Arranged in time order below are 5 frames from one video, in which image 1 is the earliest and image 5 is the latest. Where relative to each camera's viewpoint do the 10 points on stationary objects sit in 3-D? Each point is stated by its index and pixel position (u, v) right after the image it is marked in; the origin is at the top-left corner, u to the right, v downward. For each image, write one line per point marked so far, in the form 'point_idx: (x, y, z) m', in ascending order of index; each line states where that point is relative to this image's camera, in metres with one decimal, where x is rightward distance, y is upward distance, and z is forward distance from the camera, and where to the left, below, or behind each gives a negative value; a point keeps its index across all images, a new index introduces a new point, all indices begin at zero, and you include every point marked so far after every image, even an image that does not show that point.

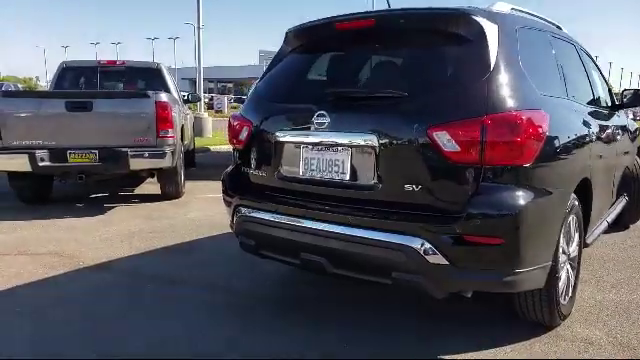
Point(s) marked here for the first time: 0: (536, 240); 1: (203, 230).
0: (+1.2, -0.3, +2.9) m
1: (-1.5, -0.6, +6.6) m
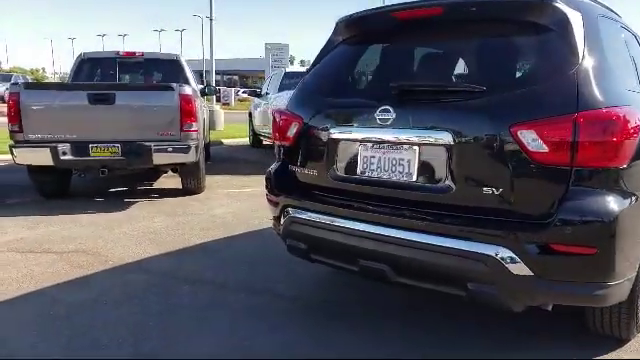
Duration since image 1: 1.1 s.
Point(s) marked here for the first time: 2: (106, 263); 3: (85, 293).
0: (+1.6, -0.4, +2.7) m
1: (-1.1, -0.6, +6.4) m
2: (-2.1, -0.8, +5.0) m
3: (-2.0, -0.9, +4.4) m
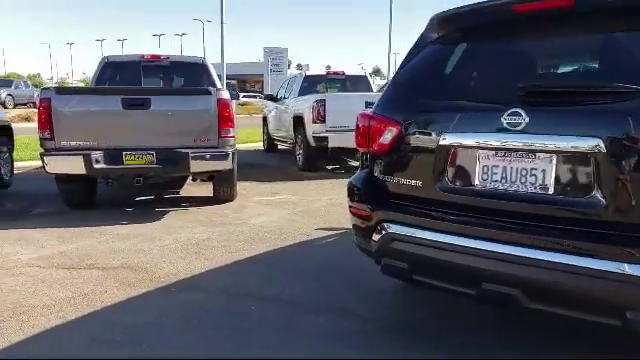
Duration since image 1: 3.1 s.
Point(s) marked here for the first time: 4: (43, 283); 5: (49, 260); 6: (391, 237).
0: (+2.2, -0.4, +2.4) m
1: (-0.5, -0.7, +6.1) m
2: (-1.5, -0.9, +4.7) m
3: (-1.3, -1.0, +4.0) m
4: (-2.4, -0.9, +4.6) m
5: (-2.7, -0.8, +5.2) m
6: (+0.4, -0.3, +3.2) m
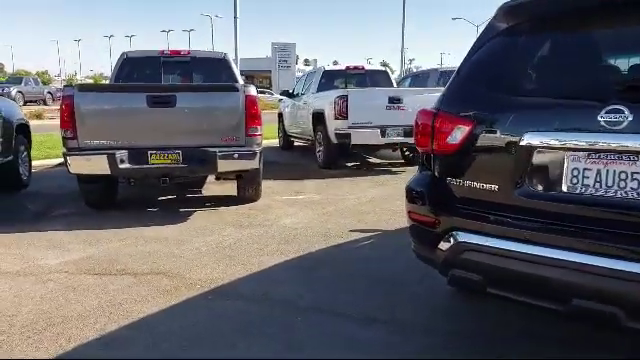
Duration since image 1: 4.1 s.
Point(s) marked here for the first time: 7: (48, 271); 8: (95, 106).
0: (+2.5, -0.4, +2.1) m
1: (-0.1, -0.7, +5.8) m
2: (-1.1, -0.9, +4.4) m
3: (-1.0, -1.0, +3.8) m
4: (-2.0, -0.9, +4.3) m
5: (-2.3, -0.8, +5.0) m
6: (+0.8, -0.4, +2.9) m
7: (-2.5, -0.8, +4.8) m
8: (-2.7, +0.9, +6.3) m
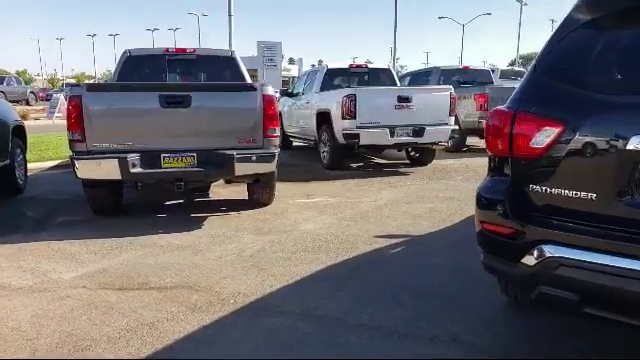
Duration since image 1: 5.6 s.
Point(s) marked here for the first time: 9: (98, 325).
0: (+3.0, -0.5, +1.9) m
1: (+0.2, -0.7, +5.5) m
2: (-0.7, -1.0, +4.1) m
3: (-0.6, -1.1, +3.5) m
4: (-1.7, -1.0, +4.0) m
5: (-2.0, -0.9, +4.6) m
6: (+1.2, -0.4, +2.6) m
7: (-2.2, -0.9, +4.4) m
8: (-2.4, +0.8, +5.9) m
9: (-1.6, -1.0, +3.7) m
